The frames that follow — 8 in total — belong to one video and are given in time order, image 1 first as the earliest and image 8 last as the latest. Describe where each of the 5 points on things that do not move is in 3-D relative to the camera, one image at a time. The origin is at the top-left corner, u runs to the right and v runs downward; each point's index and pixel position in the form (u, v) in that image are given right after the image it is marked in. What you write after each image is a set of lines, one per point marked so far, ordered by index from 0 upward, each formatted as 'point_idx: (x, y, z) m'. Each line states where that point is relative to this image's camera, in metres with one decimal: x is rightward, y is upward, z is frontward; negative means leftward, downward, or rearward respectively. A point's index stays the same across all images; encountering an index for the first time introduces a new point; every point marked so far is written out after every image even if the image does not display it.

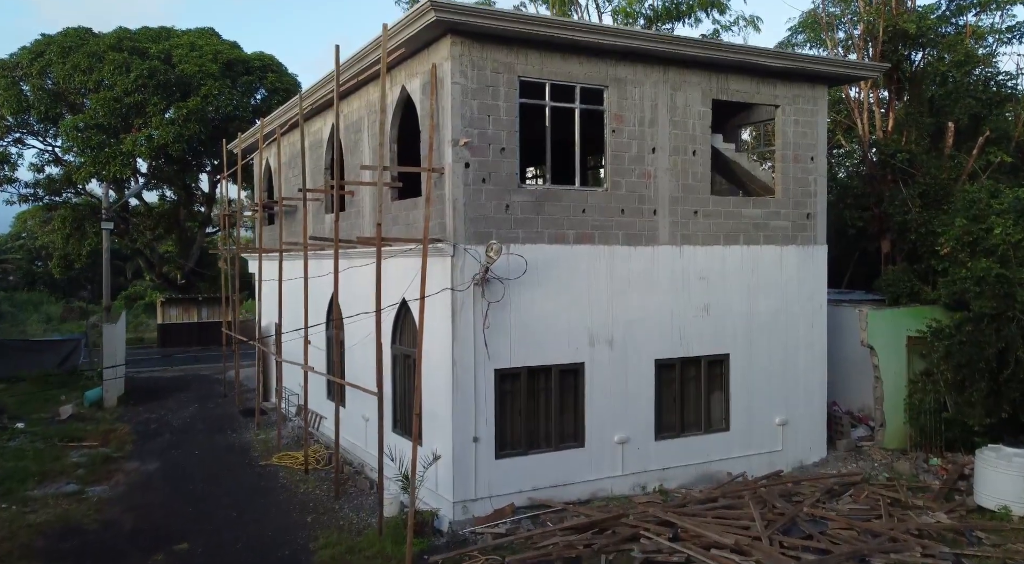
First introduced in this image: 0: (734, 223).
0: (+3.2, +0.9, +12.6) m
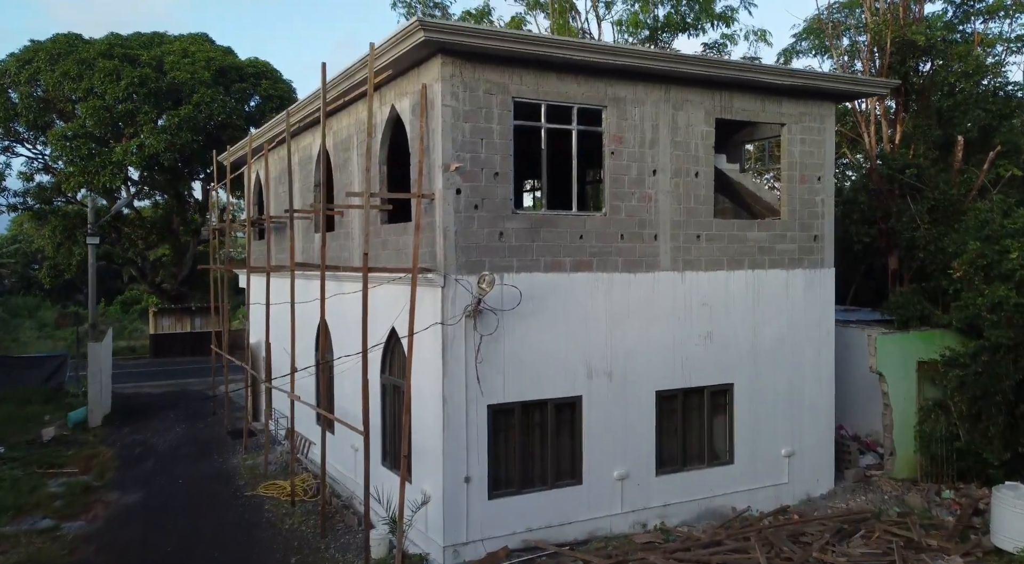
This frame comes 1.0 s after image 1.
0: (+3.2, +0.5, +12.1) m
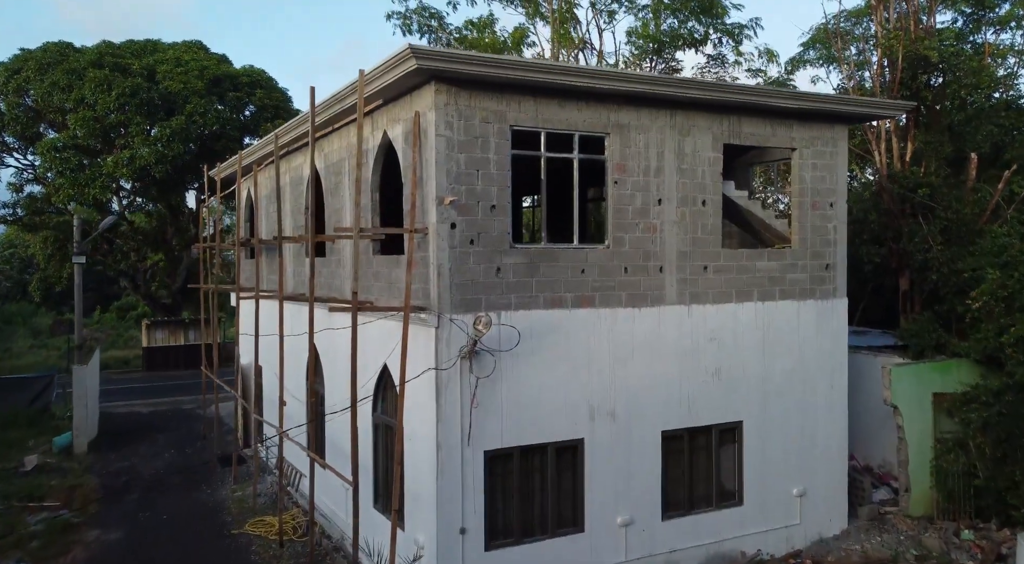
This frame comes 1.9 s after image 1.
0: (+3.1, +0.1, +11.5) m
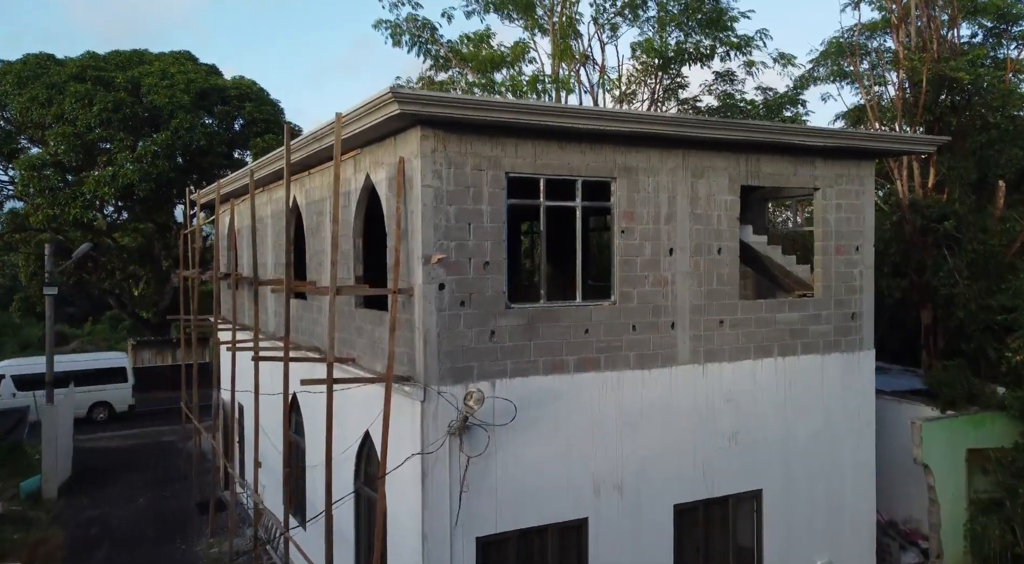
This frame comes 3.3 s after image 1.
0: (+3.1, -0.6, +10.5) m
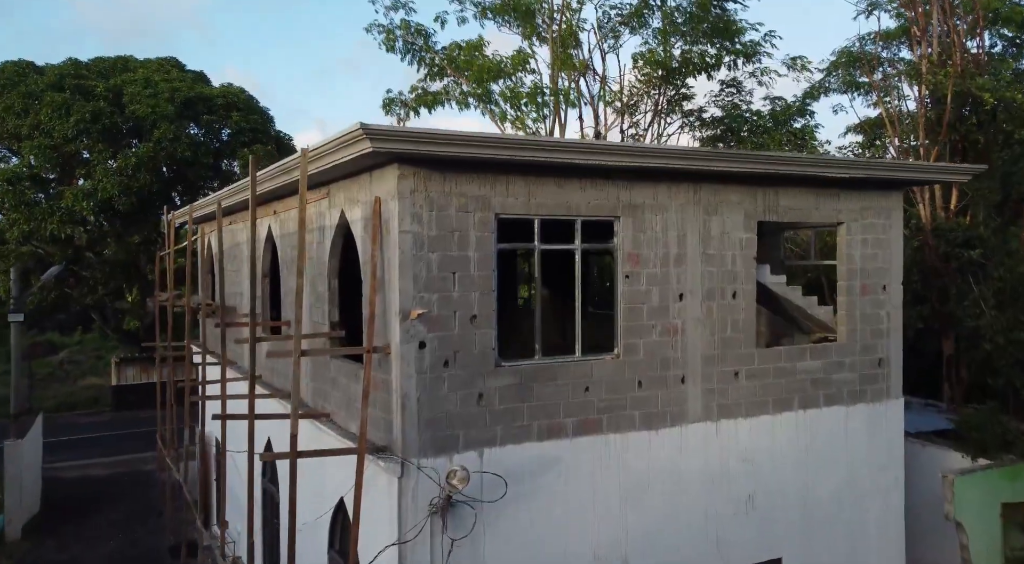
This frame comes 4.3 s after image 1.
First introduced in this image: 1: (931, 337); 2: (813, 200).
0: (+3.0, -1.1, +9.5) m
1: (+7.6, -1.0, +15.5) m
2: (+3.4, +0.9, +9.7) m
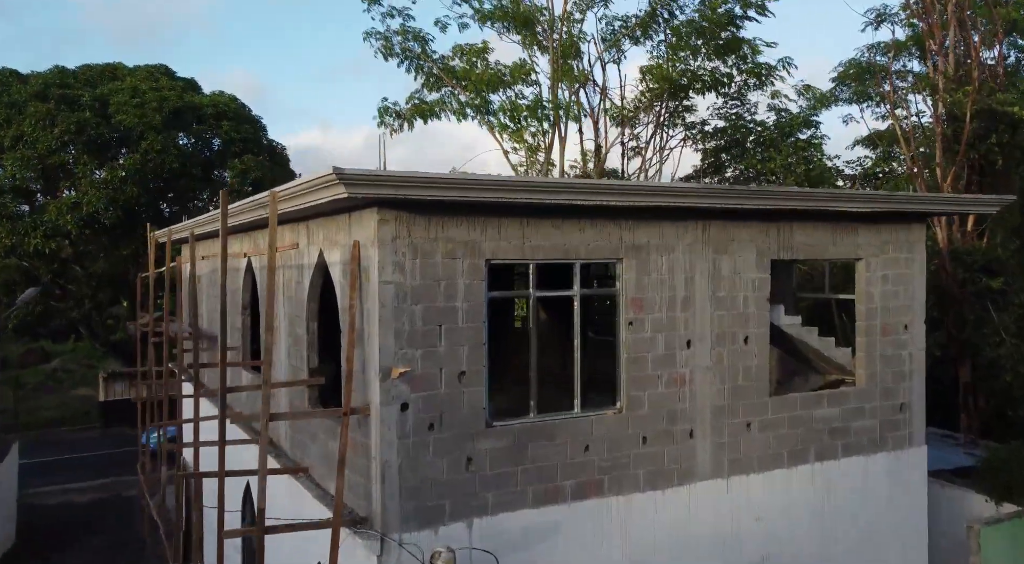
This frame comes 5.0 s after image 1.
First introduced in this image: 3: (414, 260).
0: (+3.0, -1.5, +8.8) m
1: (+7.5, -1.4, +14.8) m
2: (+3.3, +0.5, +9.0) m
3: (-0.8, +0.2, +6.8) m
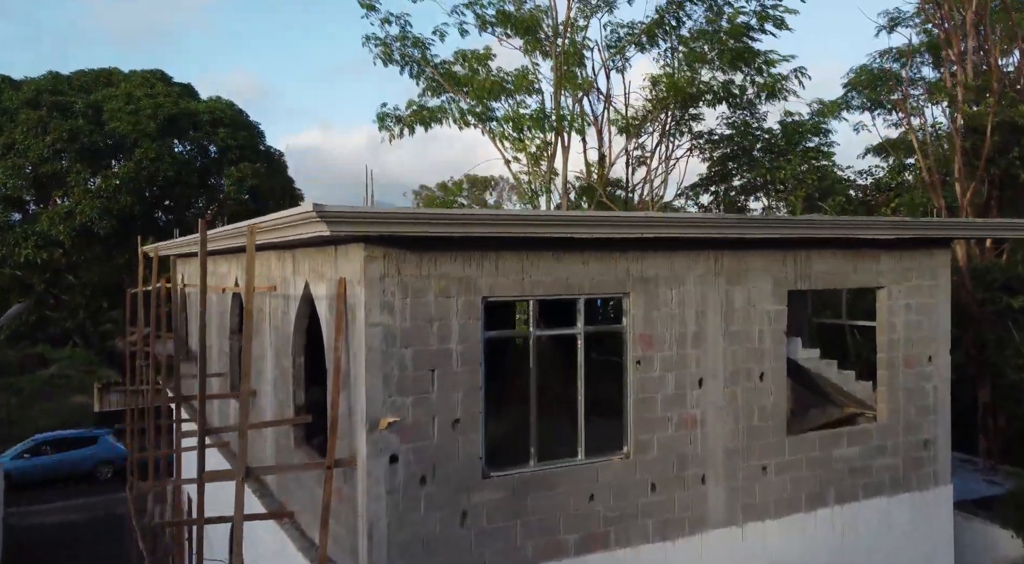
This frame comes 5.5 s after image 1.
0: (+2.9, -1.8, +8.2) m
1: (+7.5, -1.7, +14.3) m
2: (+3.3, +0.2, +8.4) m
3: (-0.8, -0.1, +6.2) m
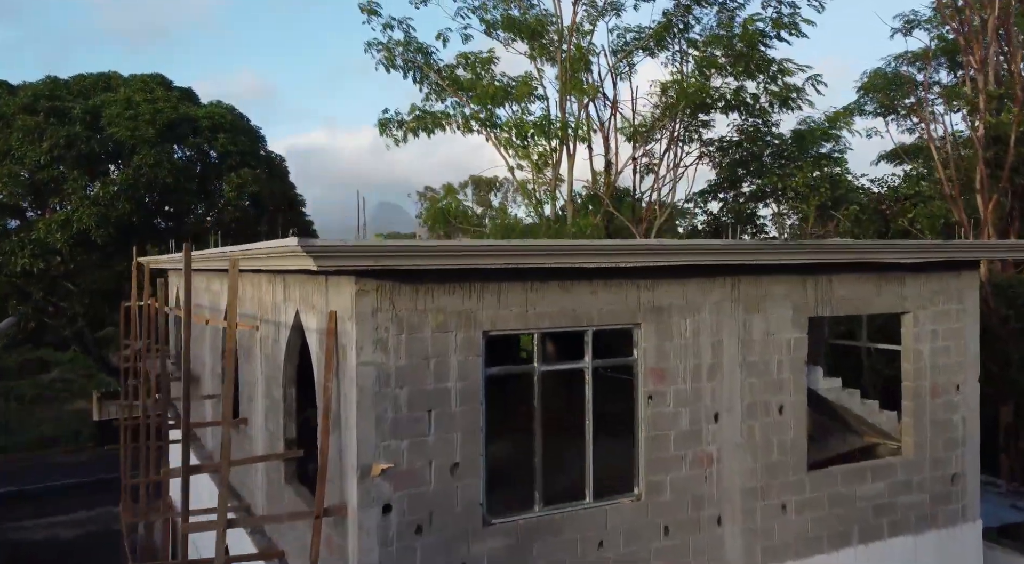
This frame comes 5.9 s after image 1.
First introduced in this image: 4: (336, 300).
0: (+3.0, -2.1, +7.8) m
1: (+7.6, -2.0, +13.7) m
2: (+3.3, 0.0, +7.9) m
3: (-0.8, -0.4, +5.8) m
4: (-1.2, -0.1, +6.0) m
